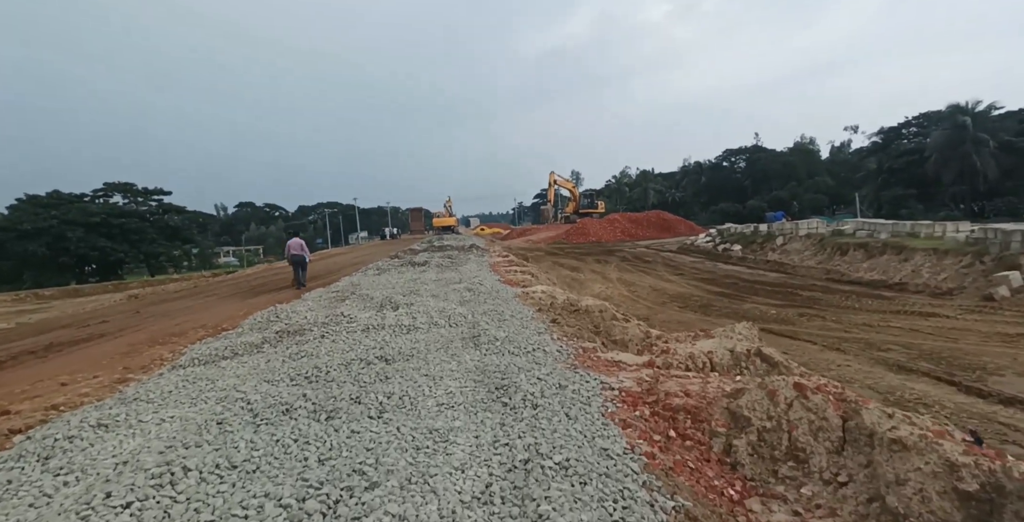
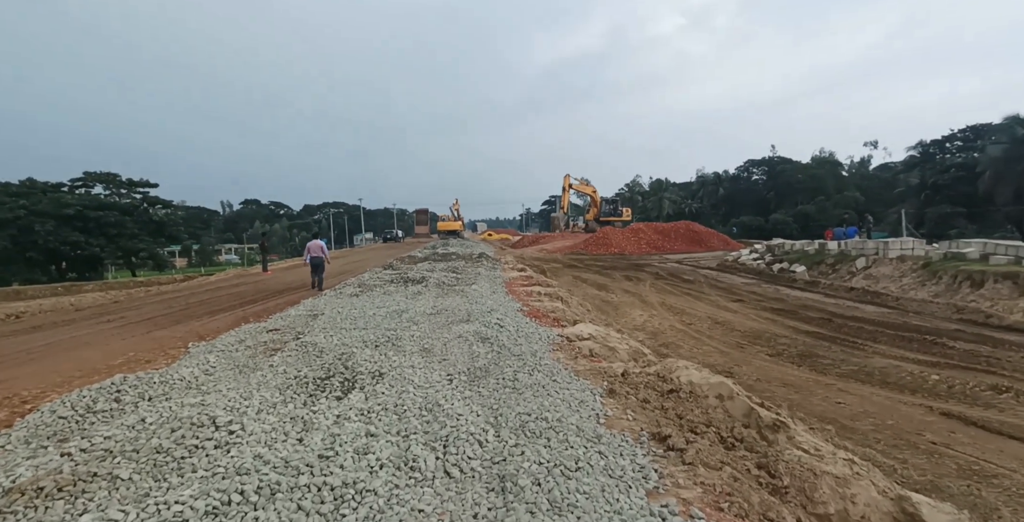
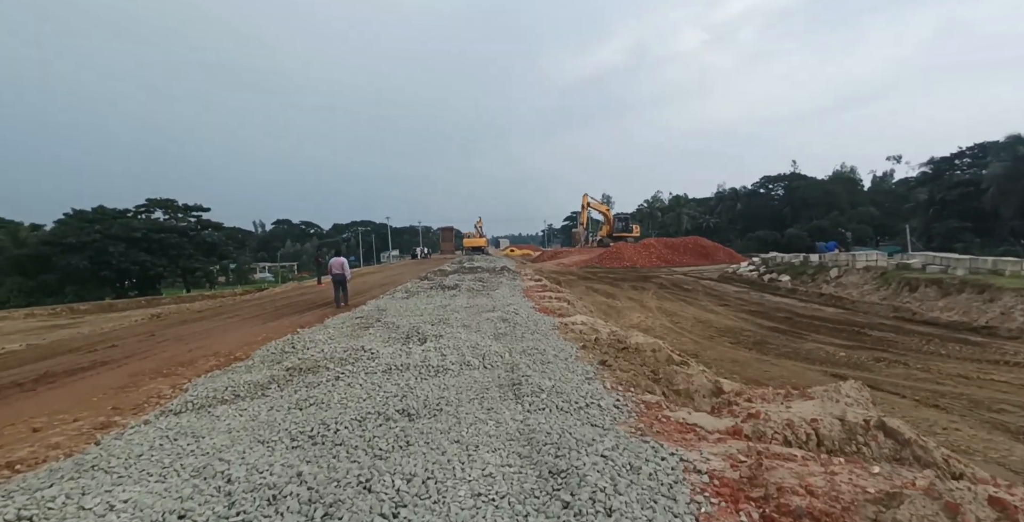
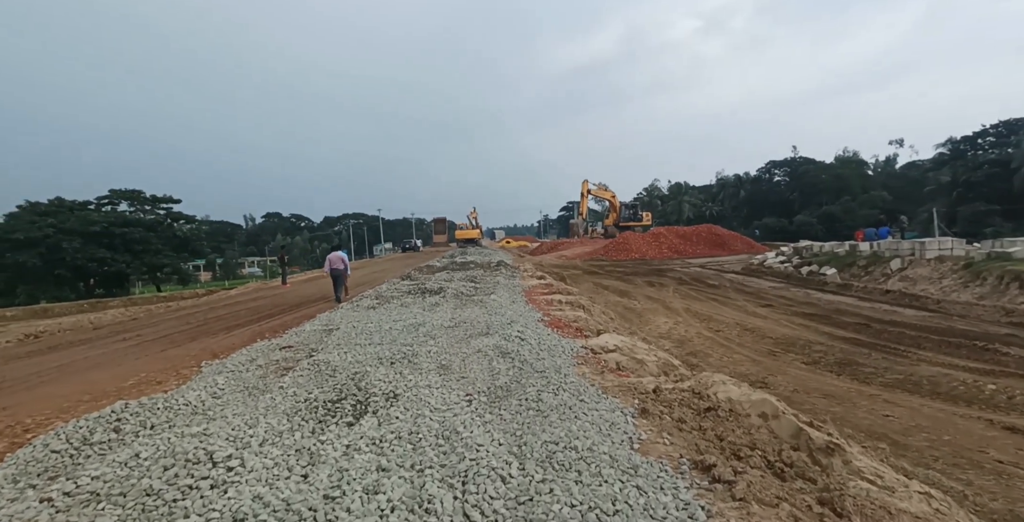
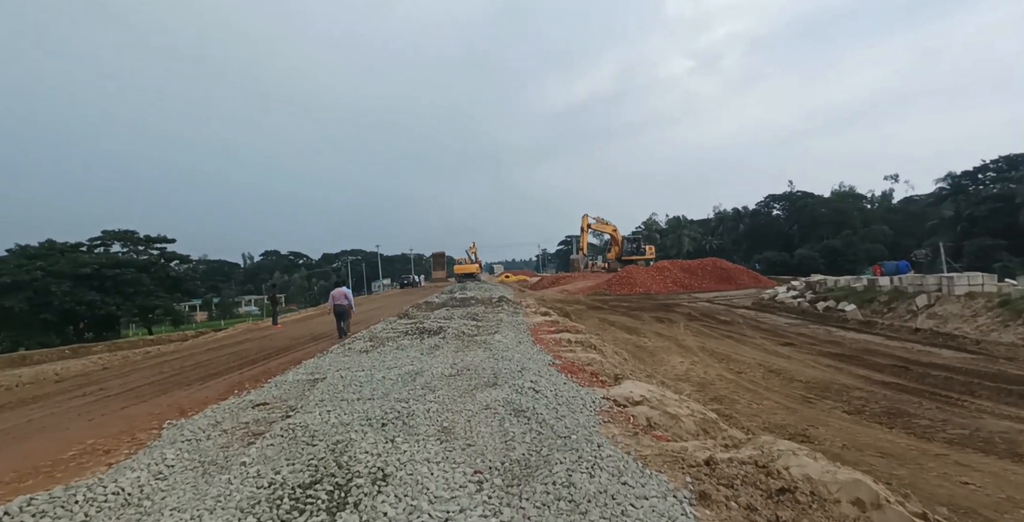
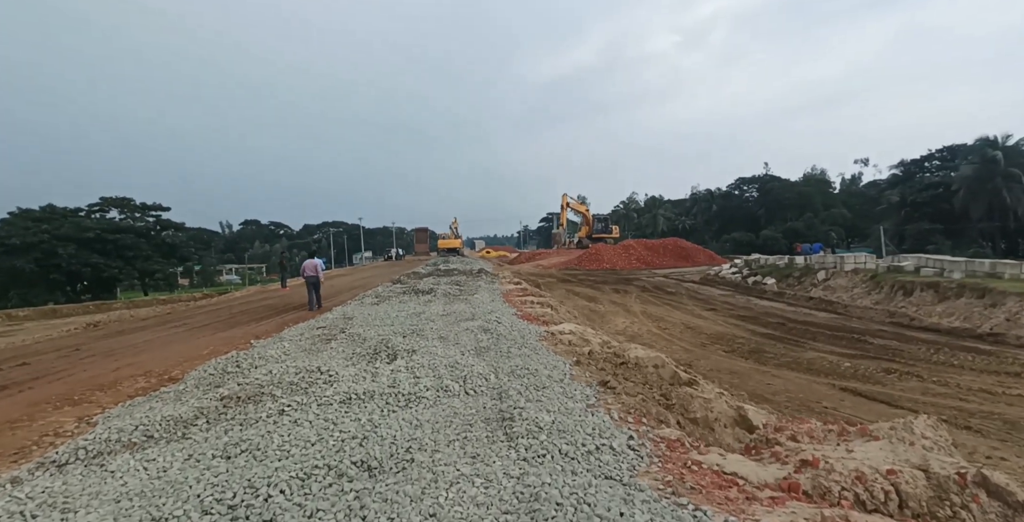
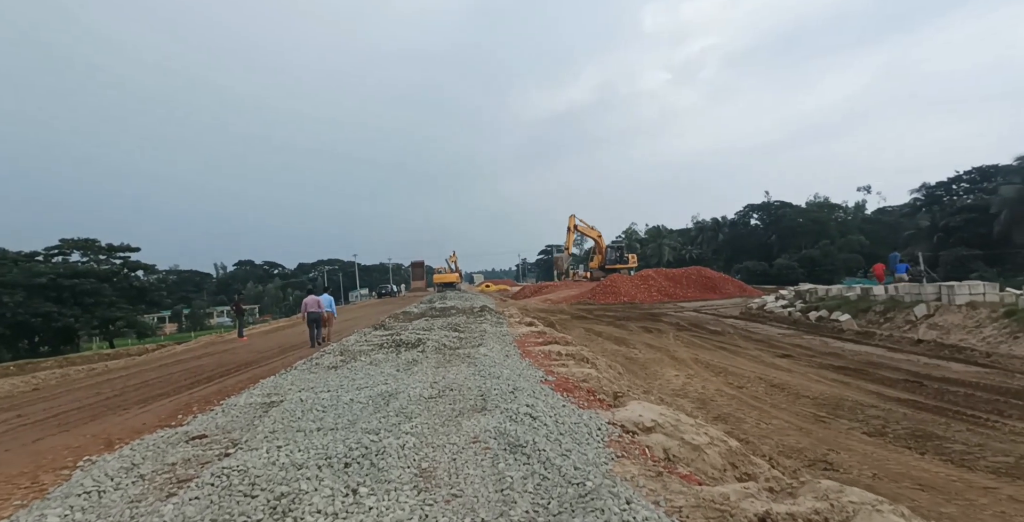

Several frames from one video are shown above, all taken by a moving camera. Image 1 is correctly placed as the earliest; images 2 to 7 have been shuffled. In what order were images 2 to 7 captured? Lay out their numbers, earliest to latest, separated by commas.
3, 6, 2, 4, 5, 7
